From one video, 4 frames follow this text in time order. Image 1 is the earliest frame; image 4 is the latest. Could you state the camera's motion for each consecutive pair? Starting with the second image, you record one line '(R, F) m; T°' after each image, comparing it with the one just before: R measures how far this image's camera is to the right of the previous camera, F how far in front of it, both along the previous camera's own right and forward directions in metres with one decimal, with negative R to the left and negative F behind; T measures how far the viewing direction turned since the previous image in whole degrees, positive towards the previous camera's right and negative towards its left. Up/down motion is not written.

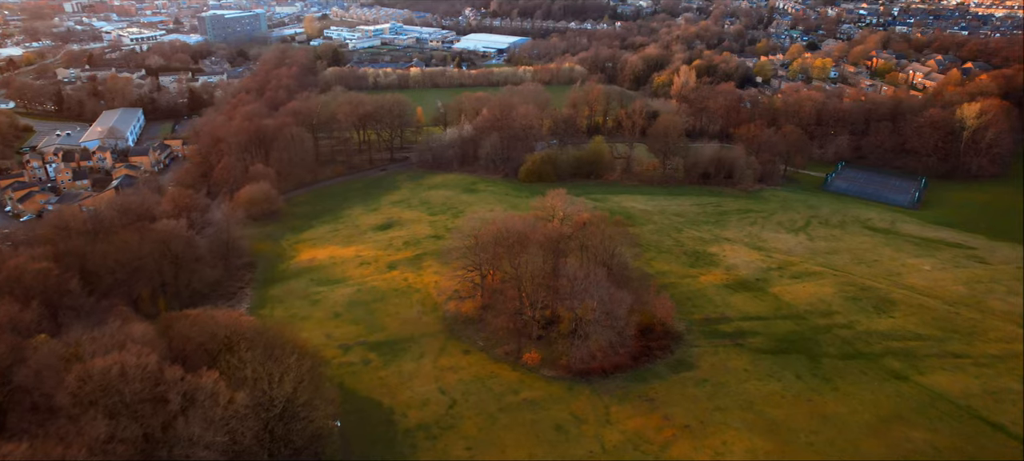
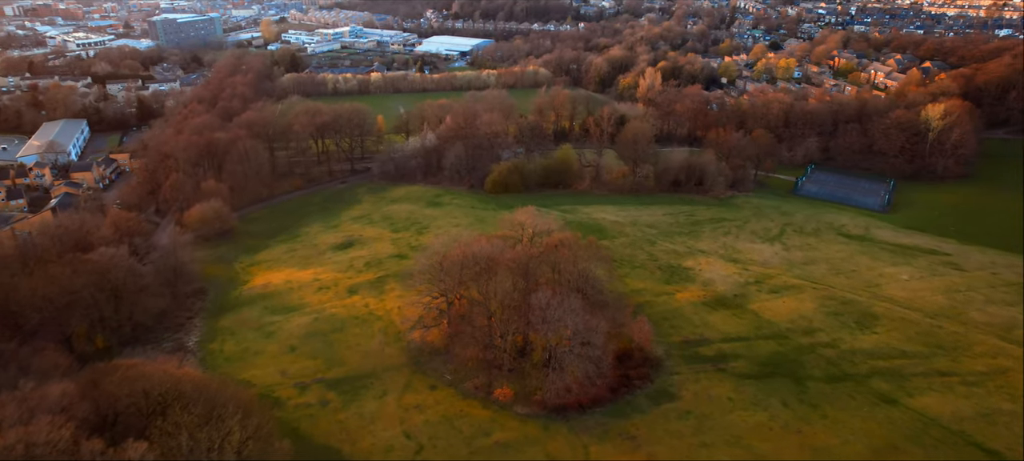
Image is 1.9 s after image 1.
(+0.1, +1.5) m; +3°
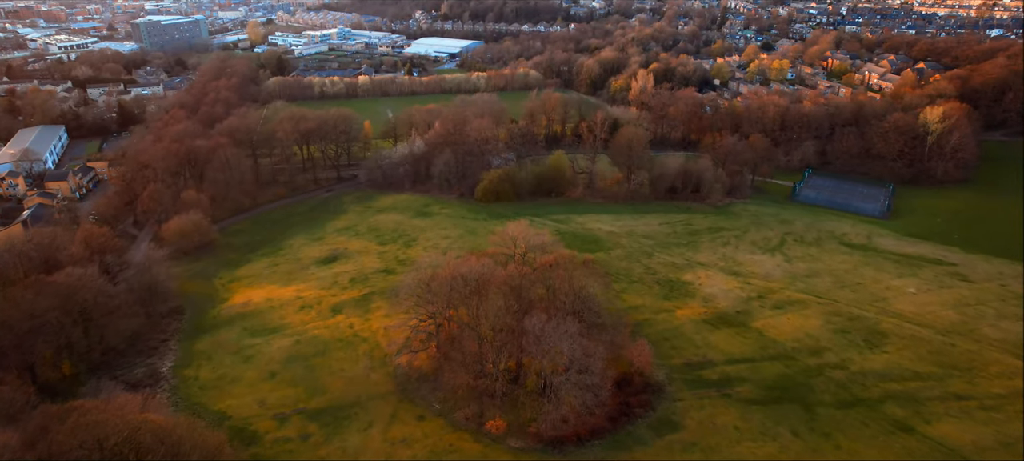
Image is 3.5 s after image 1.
(0.0, +1.2) m; +1°
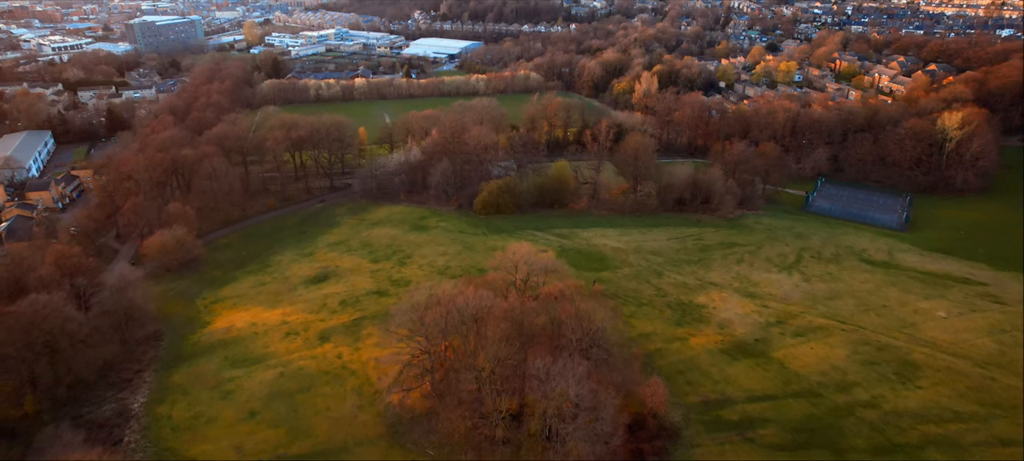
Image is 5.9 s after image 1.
(0.0, +1.8) m; 0°
